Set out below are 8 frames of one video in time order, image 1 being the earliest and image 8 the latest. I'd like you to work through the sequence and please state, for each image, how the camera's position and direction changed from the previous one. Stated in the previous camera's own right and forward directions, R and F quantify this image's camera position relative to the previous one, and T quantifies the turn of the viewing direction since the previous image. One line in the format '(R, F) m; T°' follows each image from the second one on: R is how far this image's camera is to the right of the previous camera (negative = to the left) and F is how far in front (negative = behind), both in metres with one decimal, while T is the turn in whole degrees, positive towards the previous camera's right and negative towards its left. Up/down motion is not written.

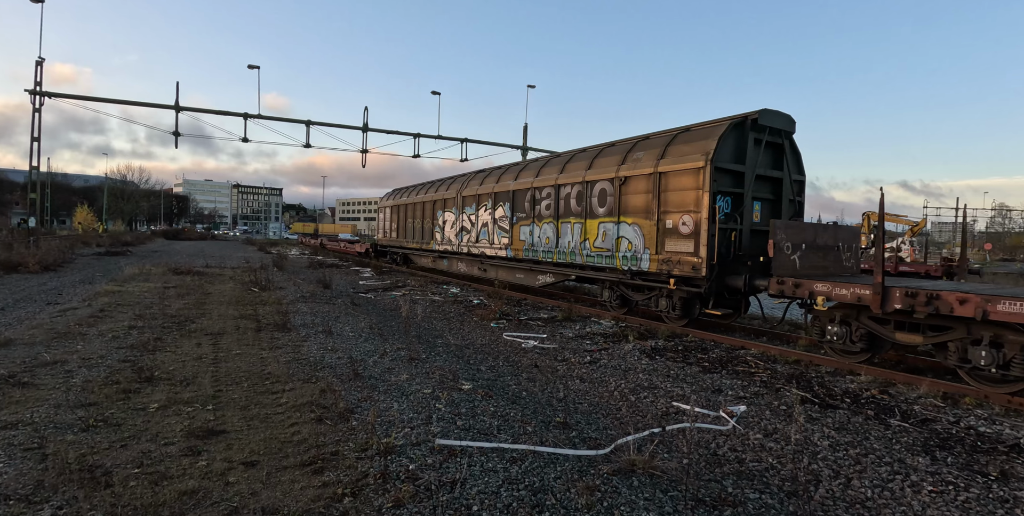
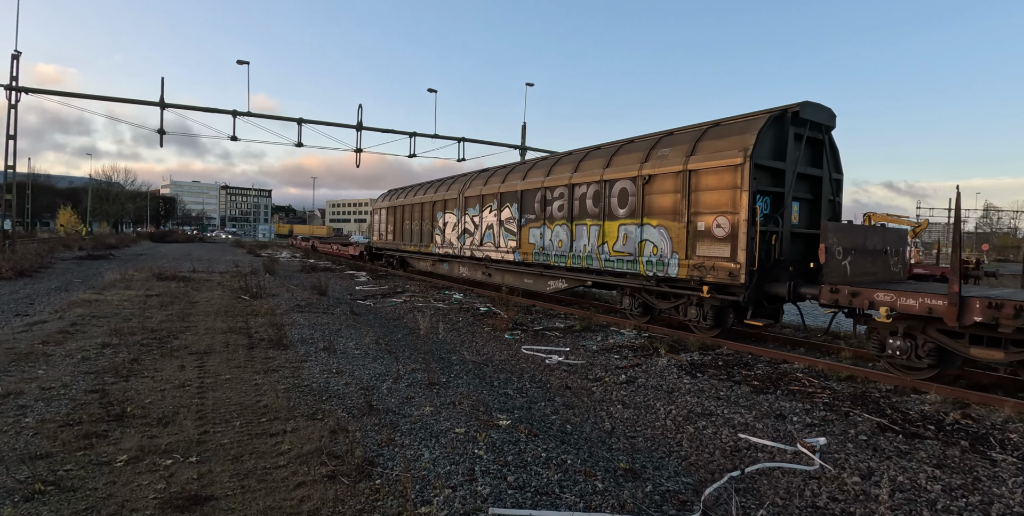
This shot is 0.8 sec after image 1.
(-0.5, +0.9) m; +1°
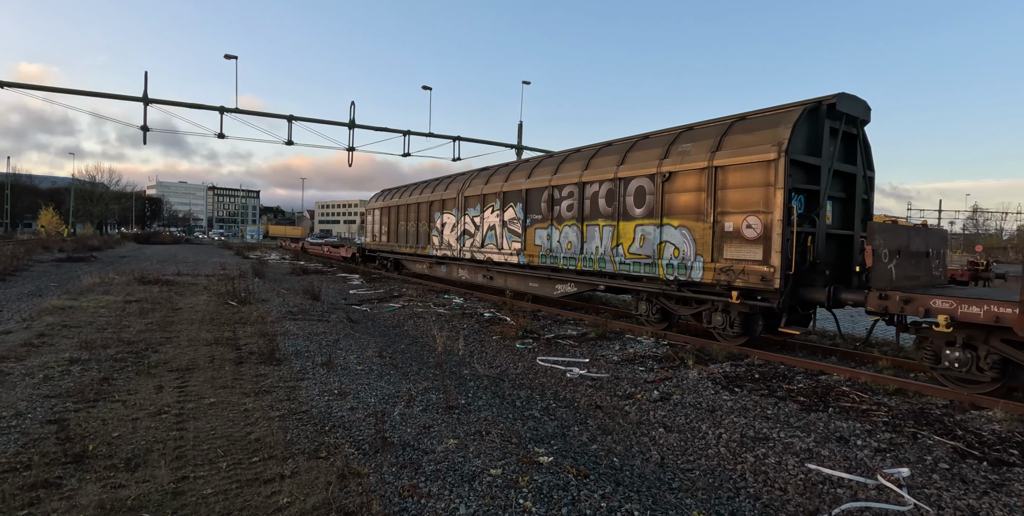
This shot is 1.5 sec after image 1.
(-0.4, +0.7) m; +1°
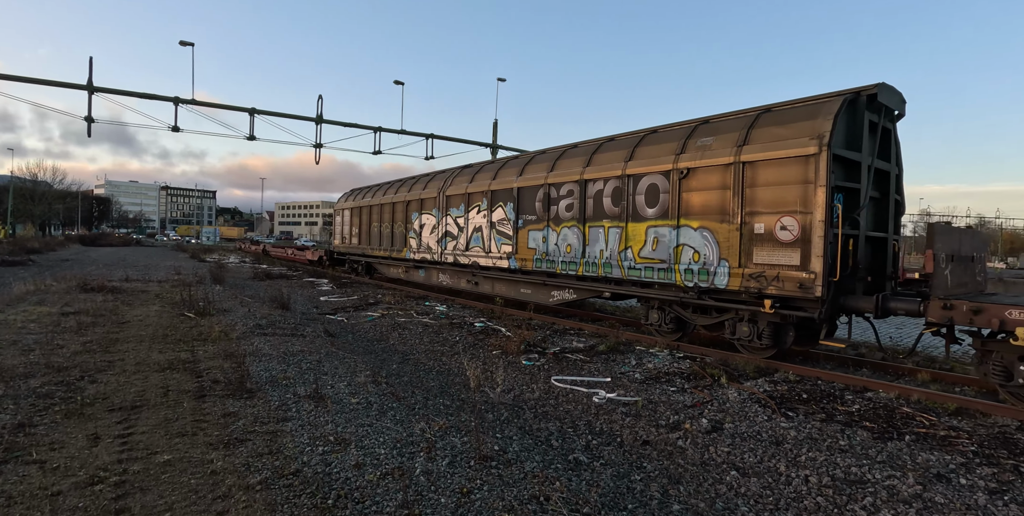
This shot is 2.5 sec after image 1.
(-0.6, +1.0) m; +4°
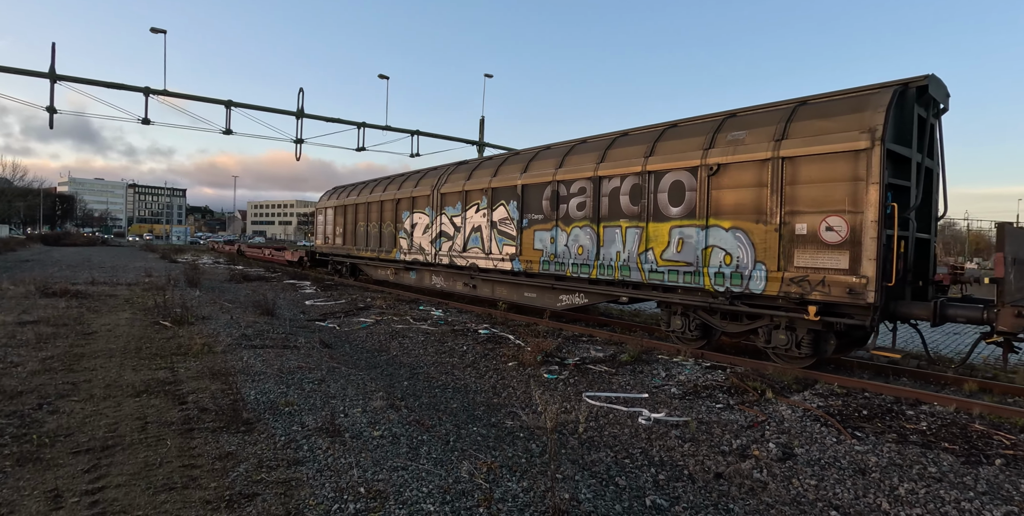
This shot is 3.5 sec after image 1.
(-0.6, +0.7) m; +2°
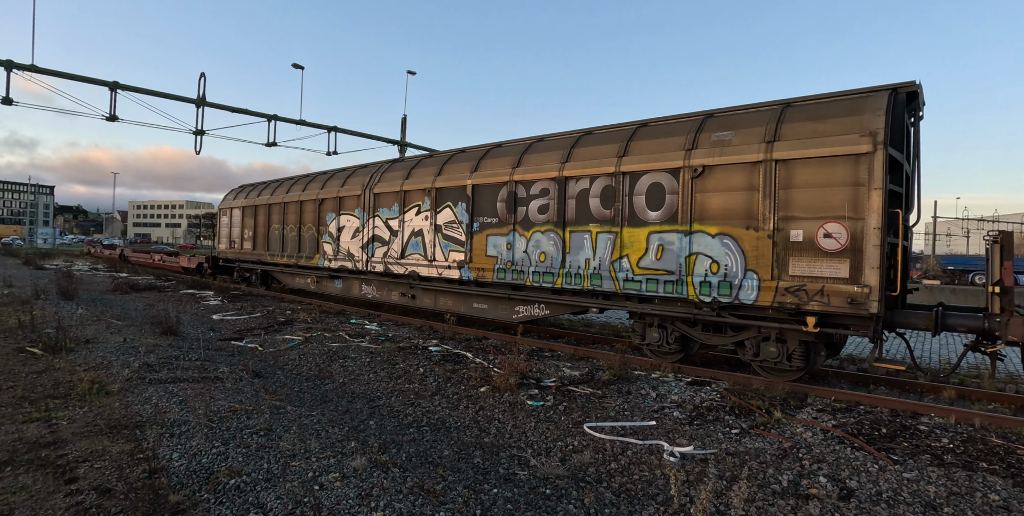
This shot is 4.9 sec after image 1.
(-0.8, +1.0) m; +10°
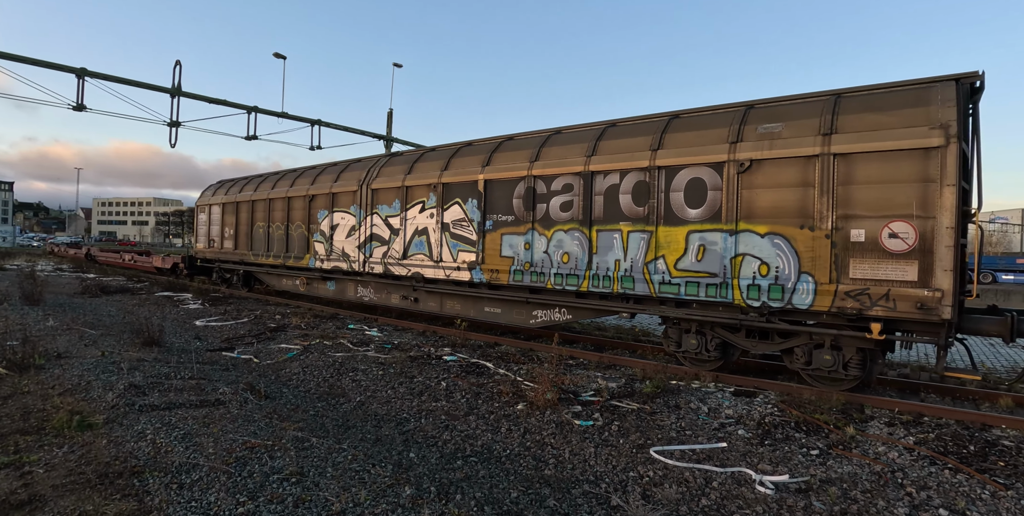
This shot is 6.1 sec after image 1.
(-0.7, +0.7) m; +3°
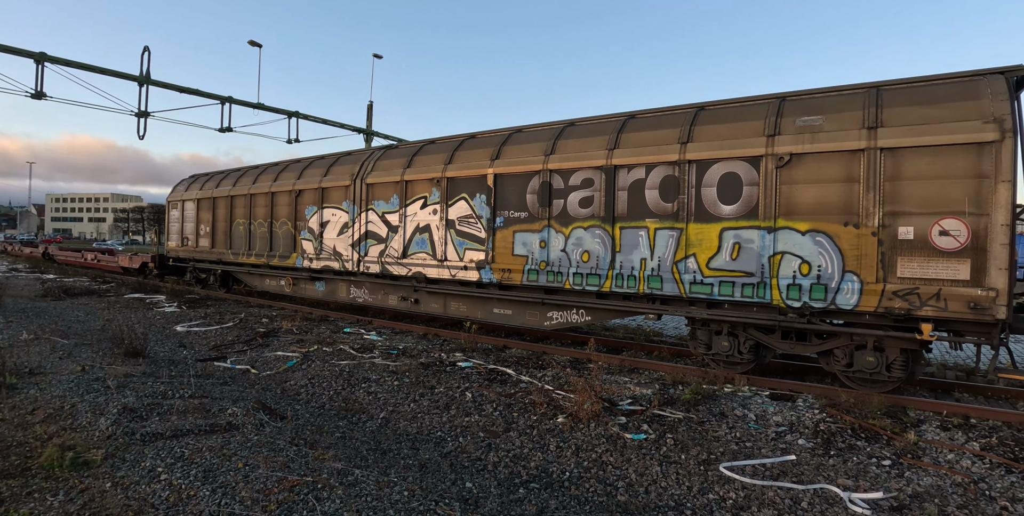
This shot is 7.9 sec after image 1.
(-0.7, +0.5) m; +3°
